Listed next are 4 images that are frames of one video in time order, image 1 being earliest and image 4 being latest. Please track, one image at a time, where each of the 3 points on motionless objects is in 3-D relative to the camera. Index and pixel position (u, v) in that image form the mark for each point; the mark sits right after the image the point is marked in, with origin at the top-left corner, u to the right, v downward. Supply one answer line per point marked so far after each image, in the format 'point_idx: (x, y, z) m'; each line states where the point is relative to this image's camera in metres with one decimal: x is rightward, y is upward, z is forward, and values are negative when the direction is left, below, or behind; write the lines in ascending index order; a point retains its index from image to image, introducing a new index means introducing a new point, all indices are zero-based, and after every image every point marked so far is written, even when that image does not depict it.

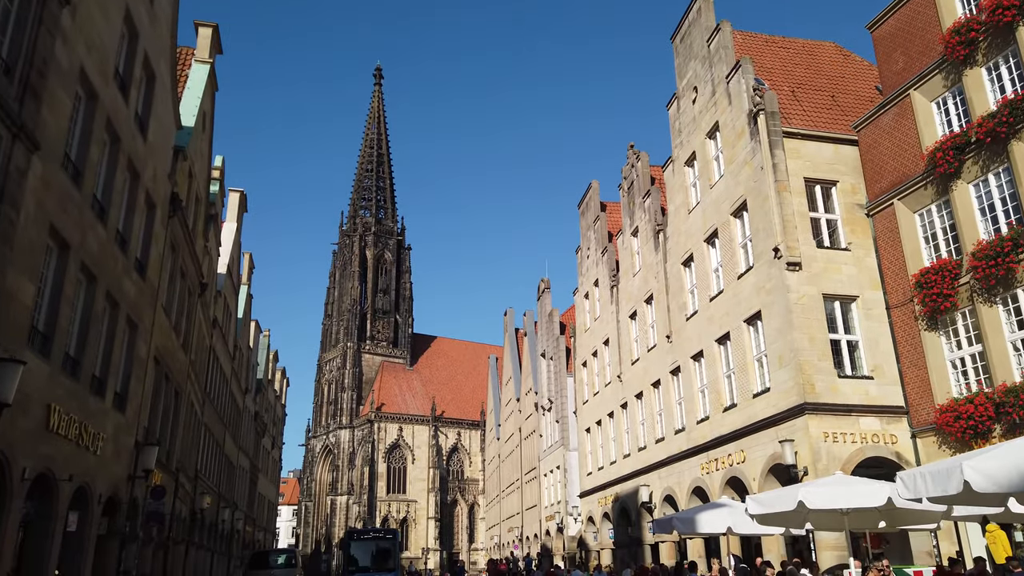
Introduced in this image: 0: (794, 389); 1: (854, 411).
0: (+6.7, -2.4, +17.9) m
1: (+8.0, -2.9, +17.6) m
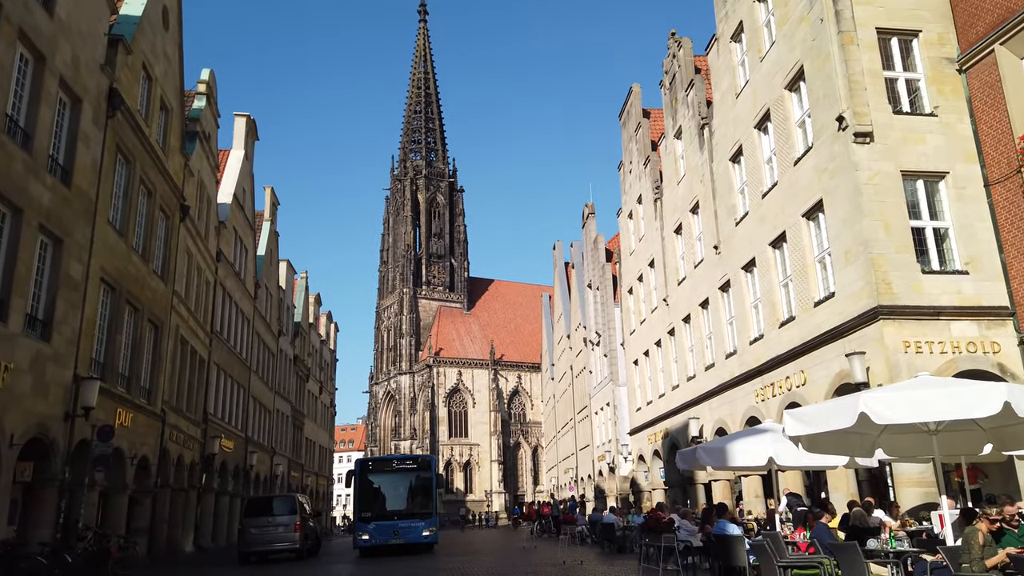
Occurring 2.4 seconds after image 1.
0: (+6.7, 0.0, +14.3) m
1: (+8.0, -0.5, +14.0) m
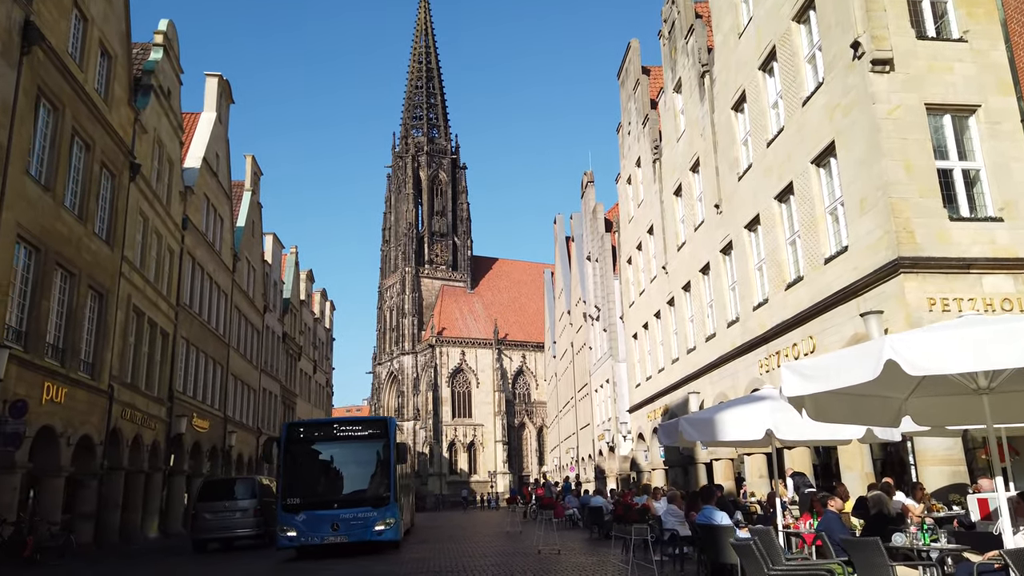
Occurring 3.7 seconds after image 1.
0: (+6.1, +0.8, +12.5) m
1: (+7.4, +0.3, +12.1) m
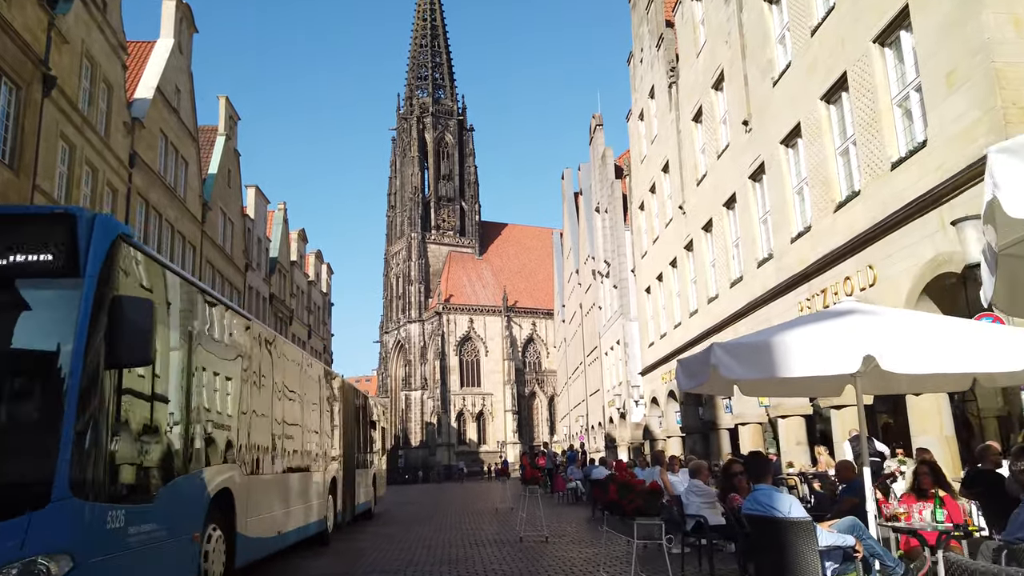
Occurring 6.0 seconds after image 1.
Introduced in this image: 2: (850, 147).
0: (+5.7, +2.0, +9.2) m
1: (+7.0, +1.6, +8.8) m
2: (+5.7, +2.4, +12.8) m
